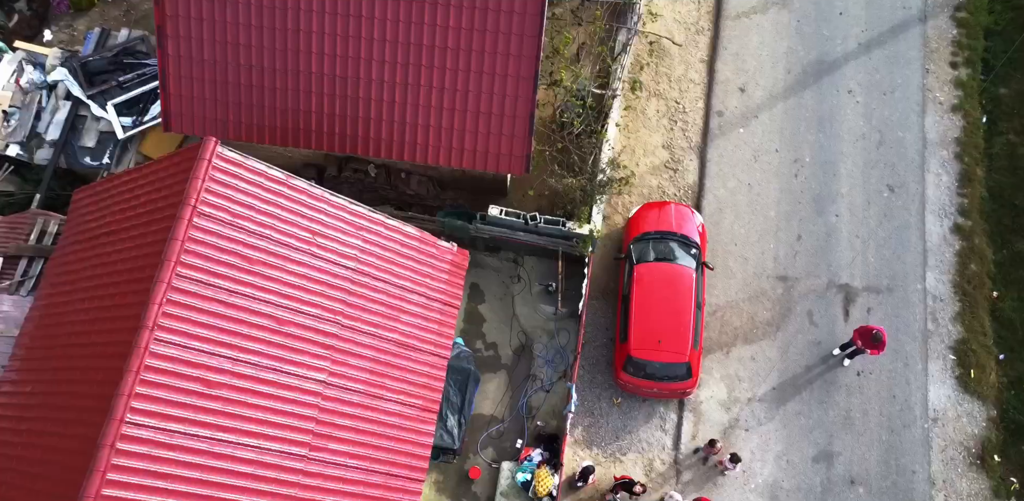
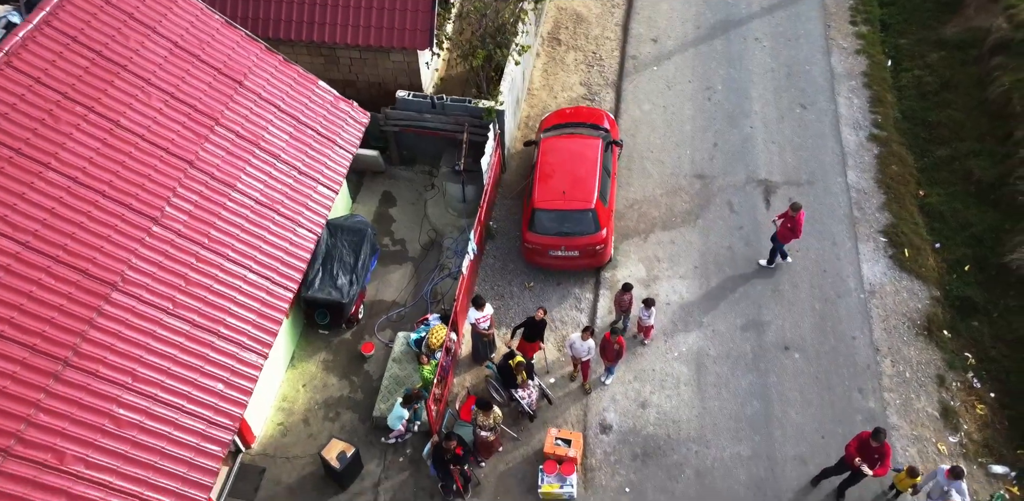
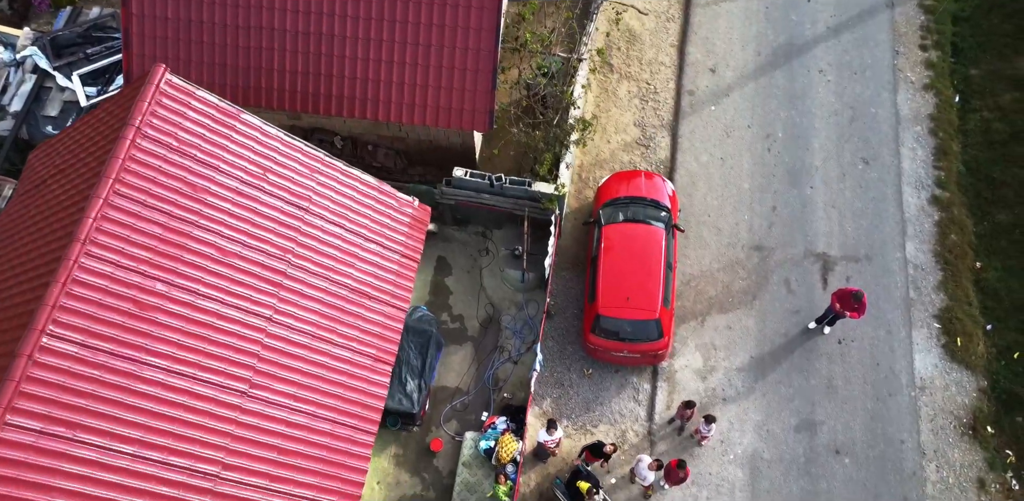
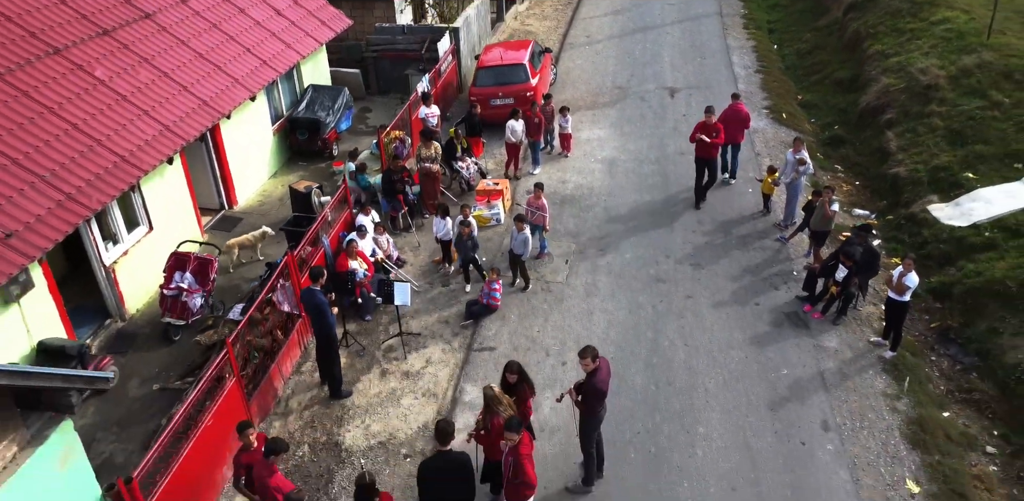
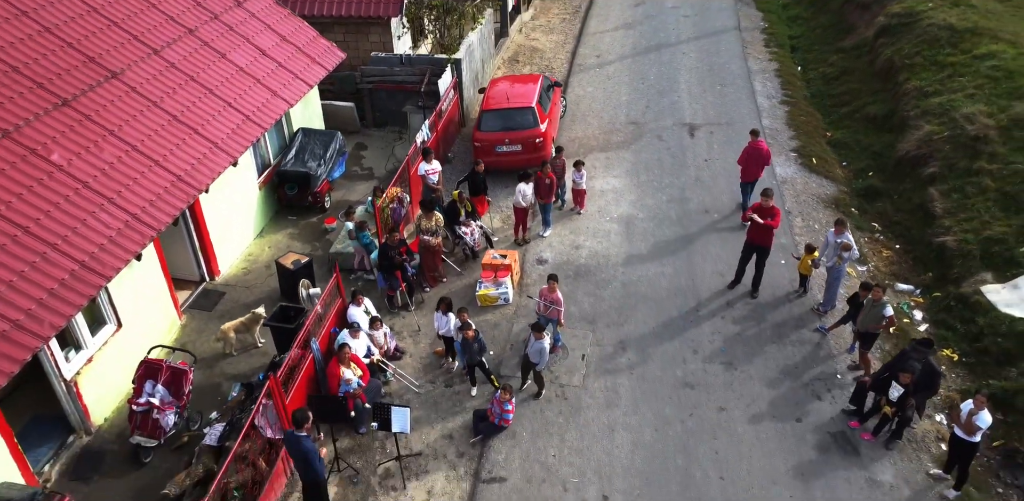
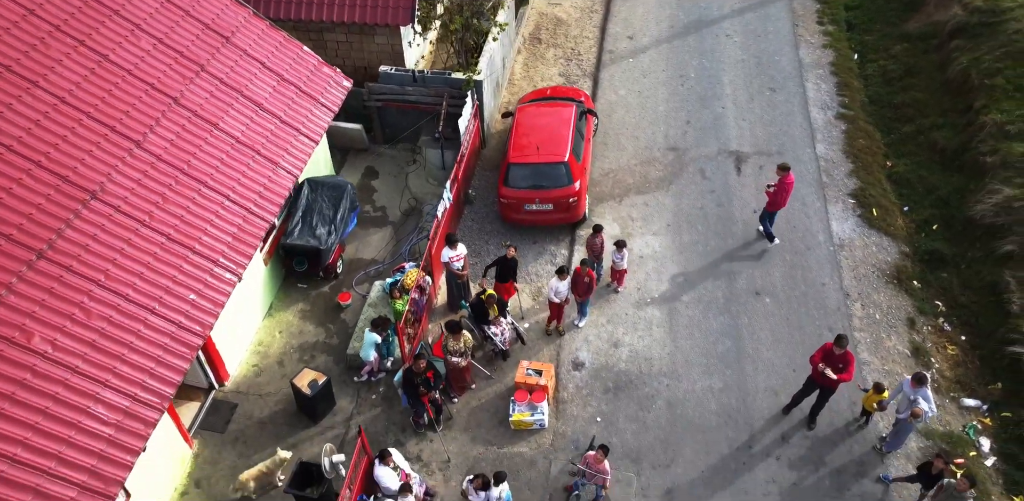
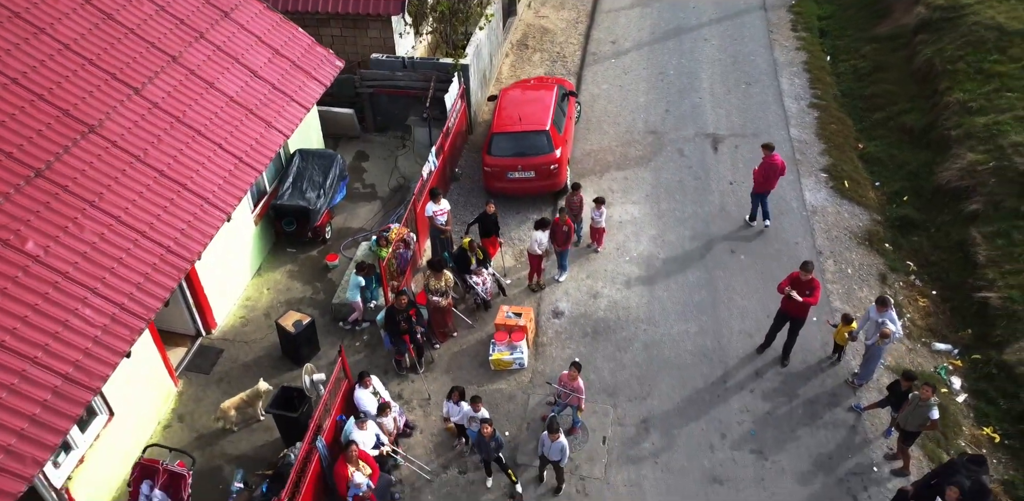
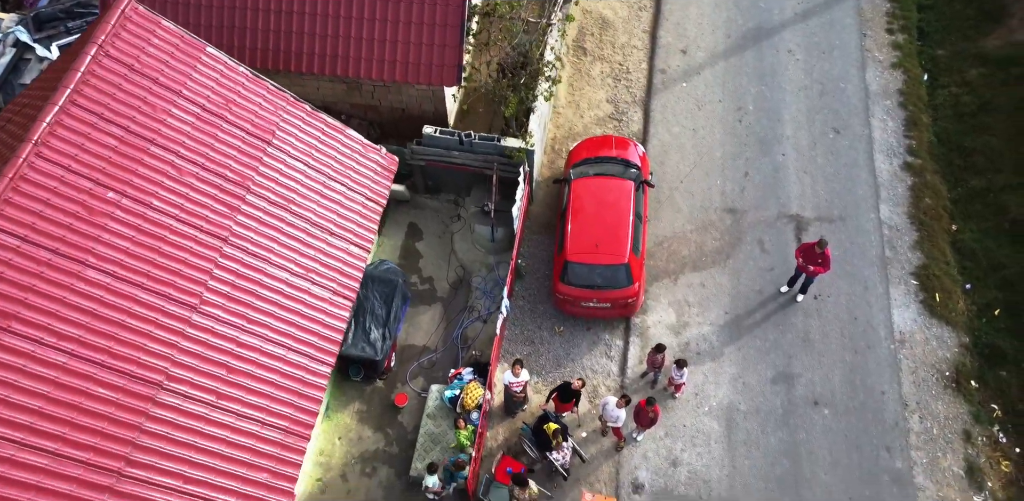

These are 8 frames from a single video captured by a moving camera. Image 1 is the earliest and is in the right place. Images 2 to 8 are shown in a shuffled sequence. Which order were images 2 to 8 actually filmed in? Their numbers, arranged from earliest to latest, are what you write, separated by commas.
3, 8, 2, 6, 7, 5, 4
